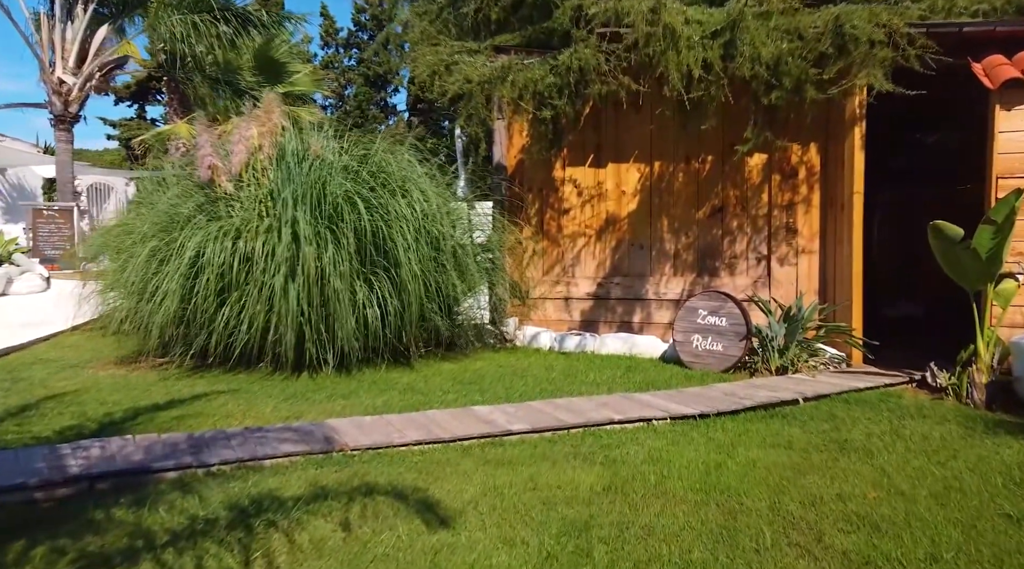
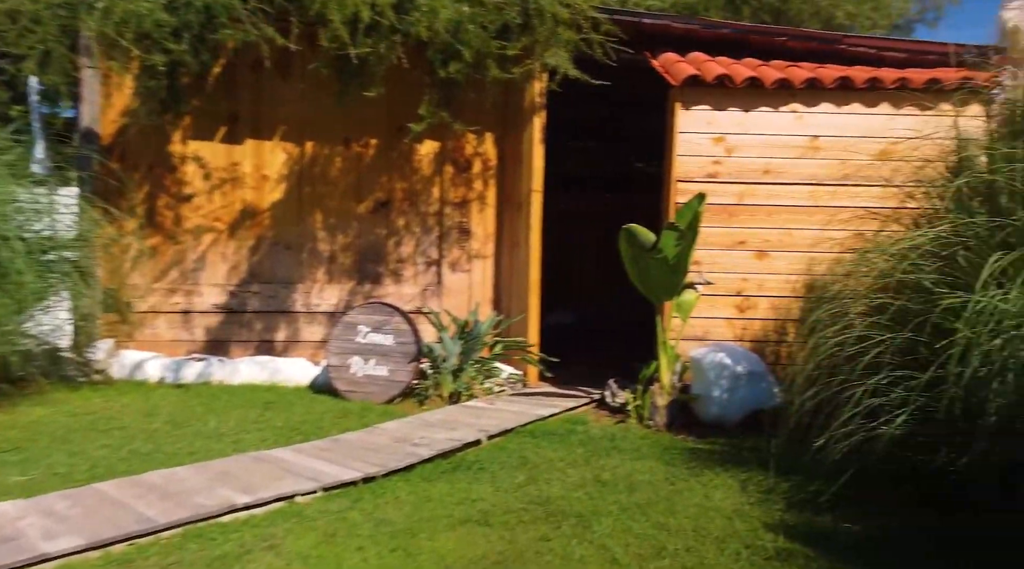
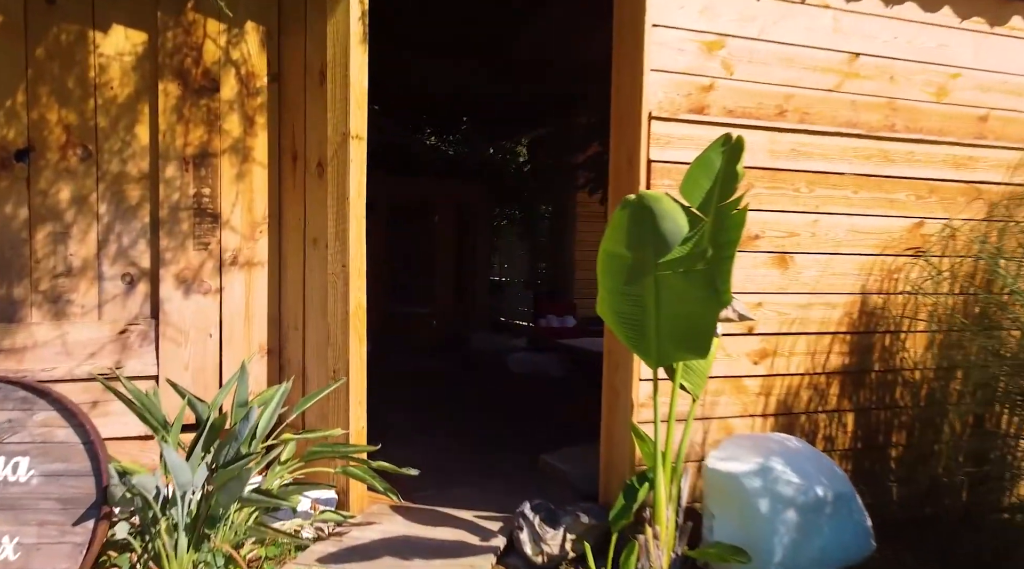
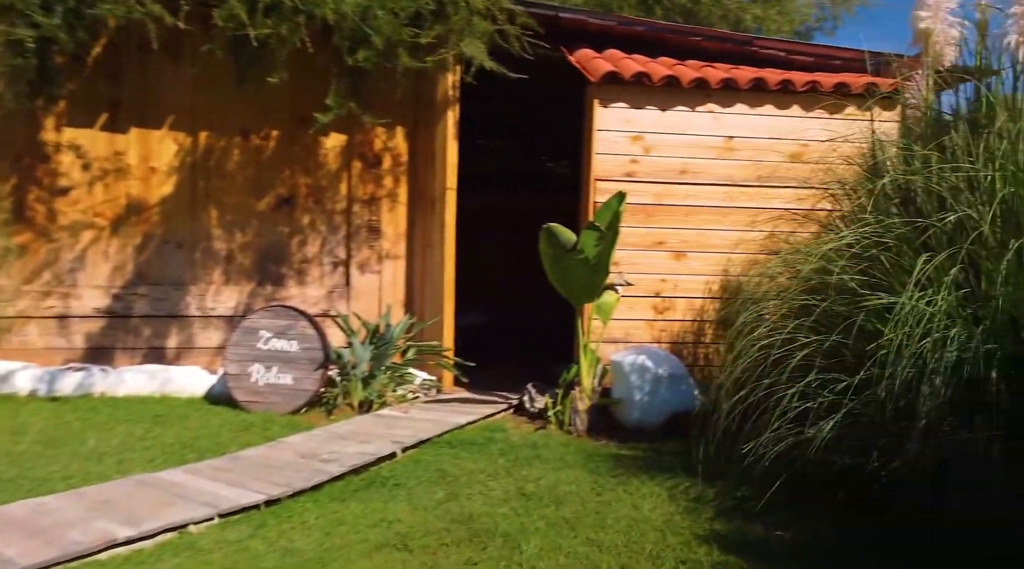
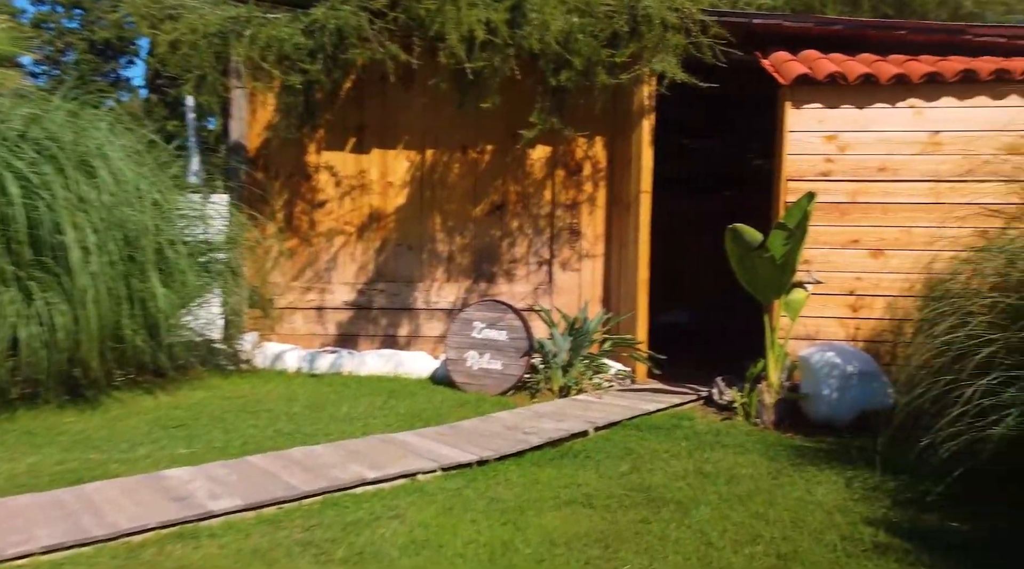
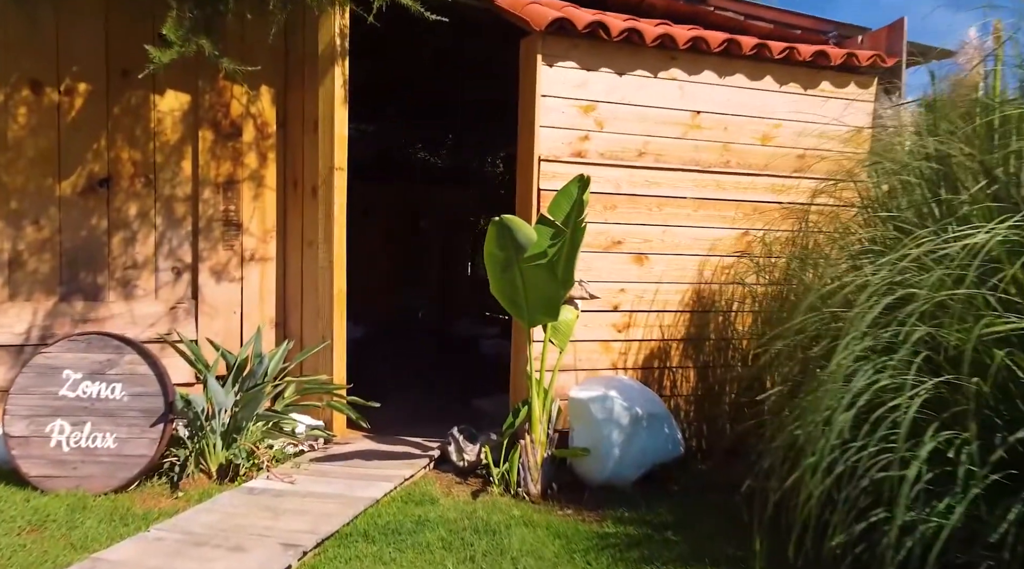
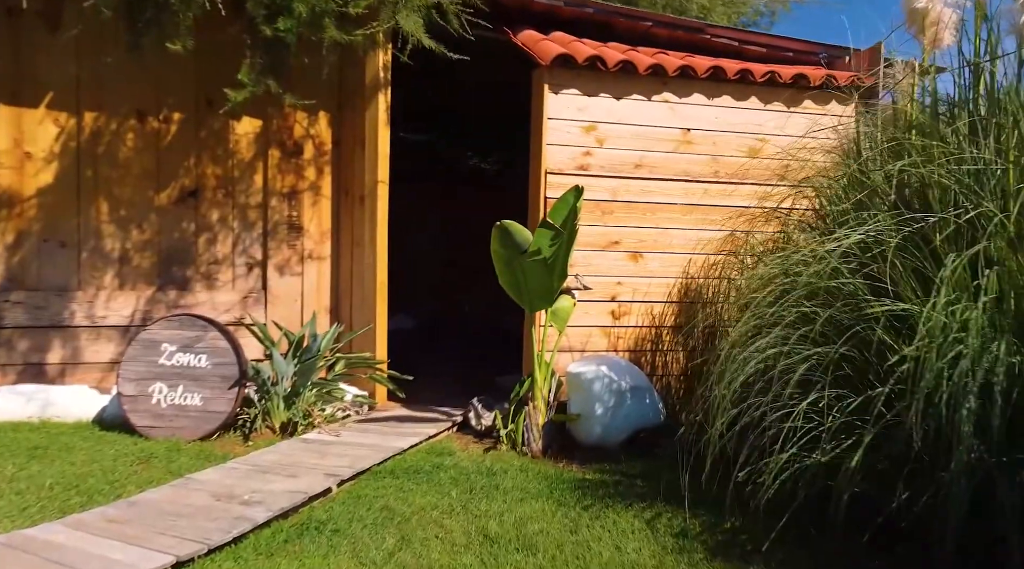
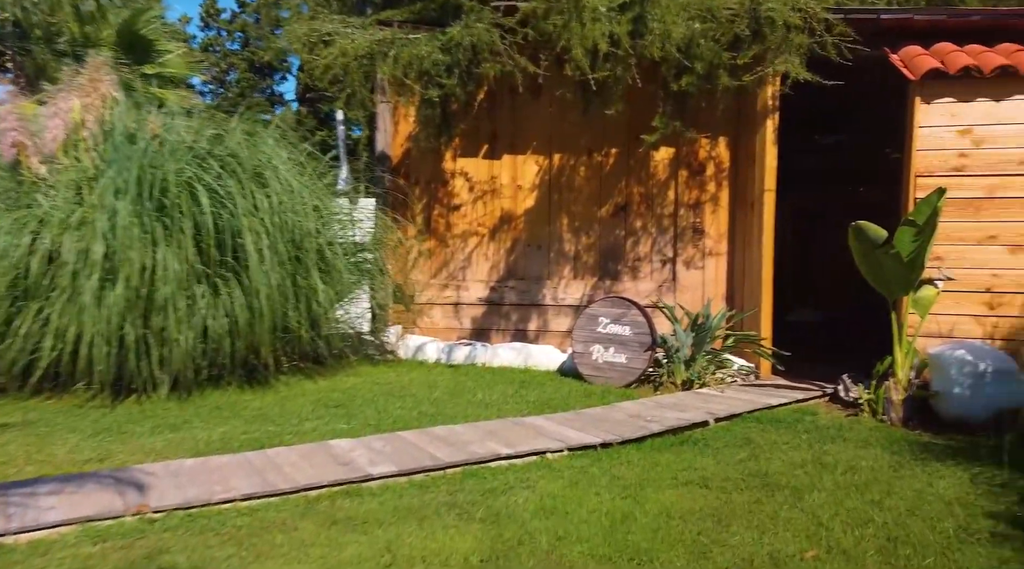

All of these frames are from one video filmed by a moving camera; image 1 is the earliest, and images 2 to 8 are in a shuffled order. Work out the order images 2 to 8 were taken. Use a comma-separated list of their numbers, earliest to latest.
8, 5, 2, 4, 7, 6, 3
